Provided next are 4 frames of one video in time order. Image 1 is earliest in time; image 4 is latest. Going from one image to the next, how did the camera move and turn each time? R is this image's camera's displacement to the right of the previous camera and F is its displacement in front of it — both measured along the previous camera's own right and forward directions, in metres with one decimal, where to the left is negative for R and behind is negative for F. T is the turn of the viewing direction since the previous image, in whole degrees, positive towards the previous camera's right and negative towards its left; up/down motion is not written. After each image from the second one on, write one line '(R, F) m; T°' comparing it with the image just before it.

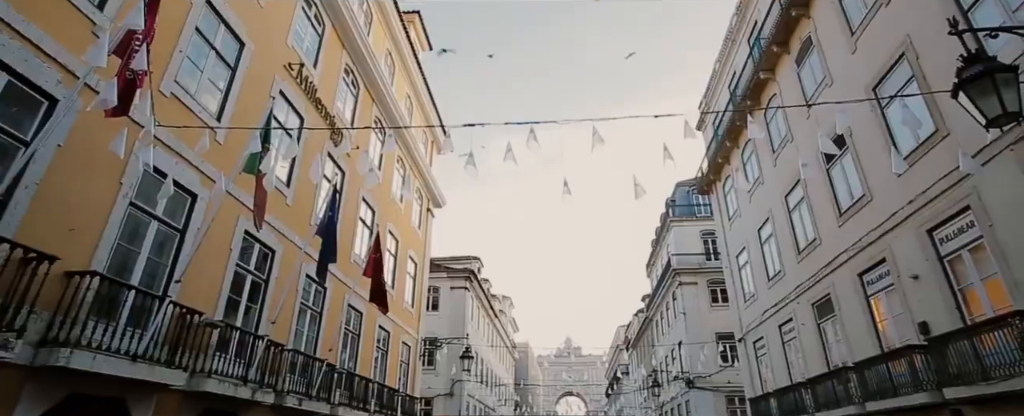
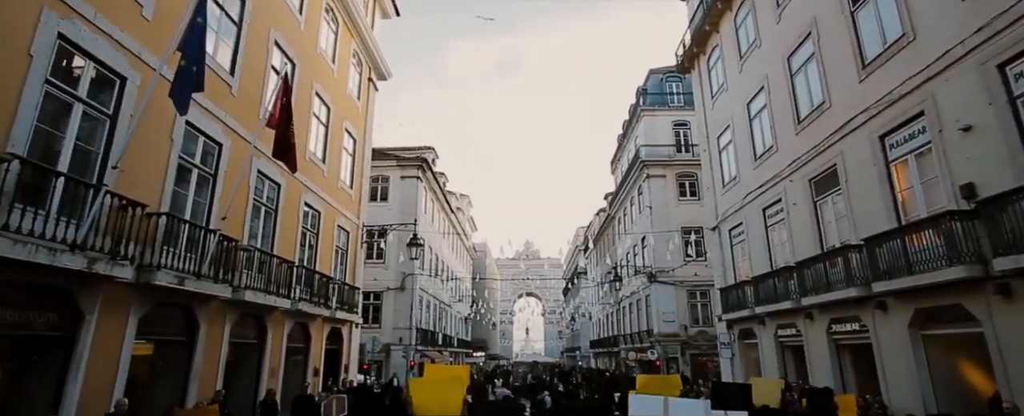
(+0.3, +2.6) m; +4°
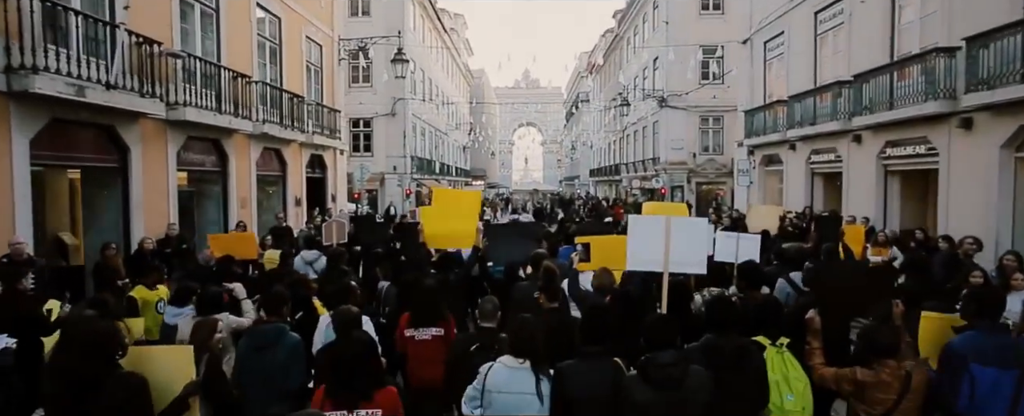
(0.0, +2.2) m; 0°
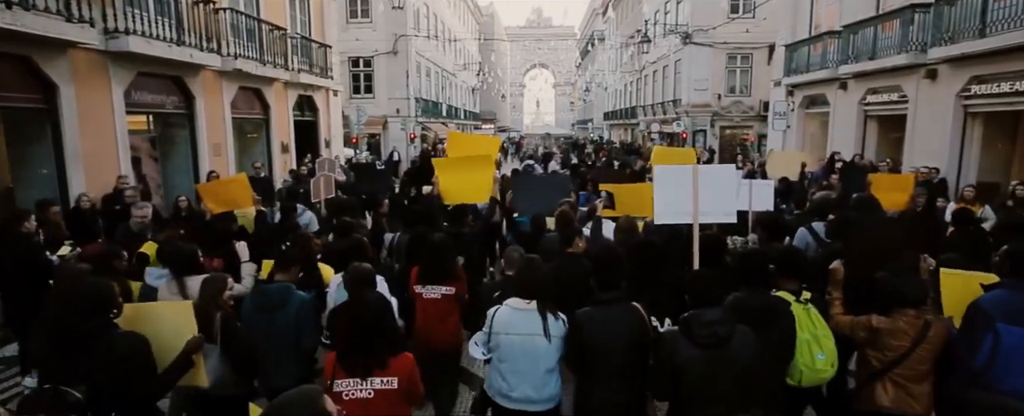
(0.0, +1.7) m; -1°
